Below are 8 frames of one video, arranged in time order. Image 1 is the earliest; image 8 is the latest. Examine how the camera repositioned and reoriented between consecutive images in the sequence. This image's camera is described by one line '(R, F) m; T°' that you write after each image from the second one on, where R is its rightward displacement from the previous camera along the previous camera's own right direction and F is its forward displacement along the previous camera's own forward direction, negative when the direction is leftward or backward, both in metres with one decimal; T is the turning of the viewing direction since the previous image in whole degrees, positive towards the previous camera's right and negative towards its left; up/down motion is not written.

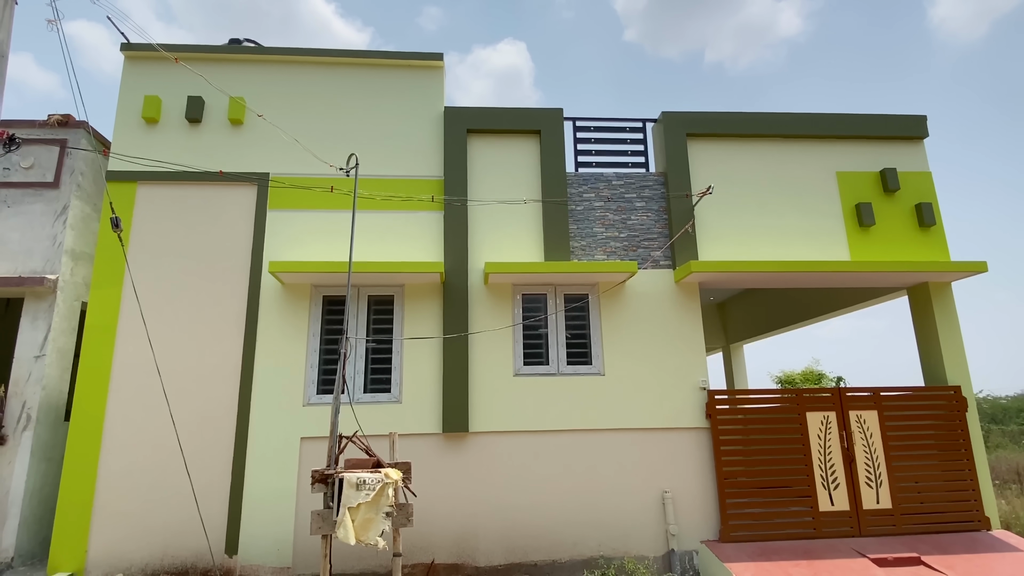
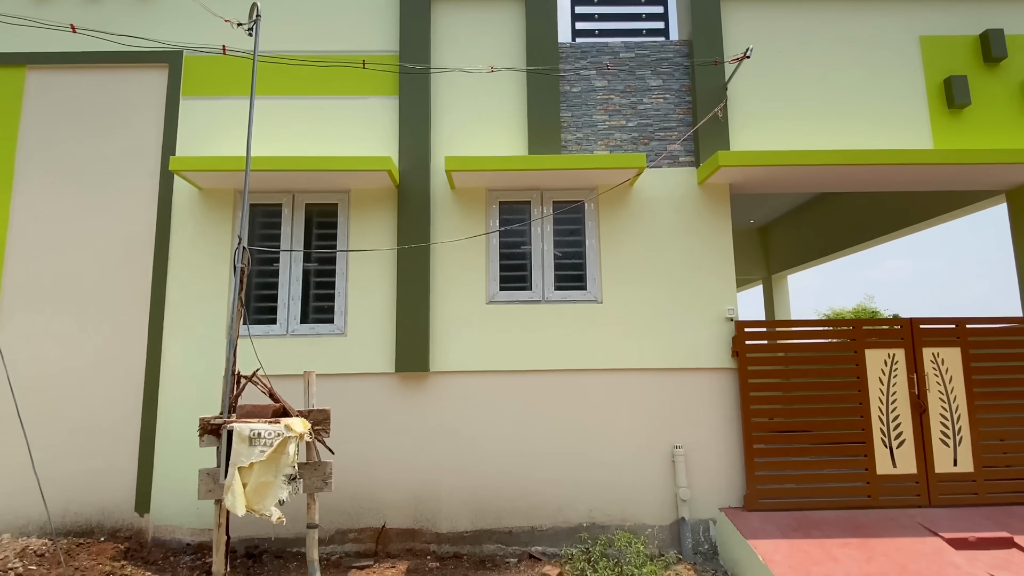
(+0.8, +1.8) m; -4°
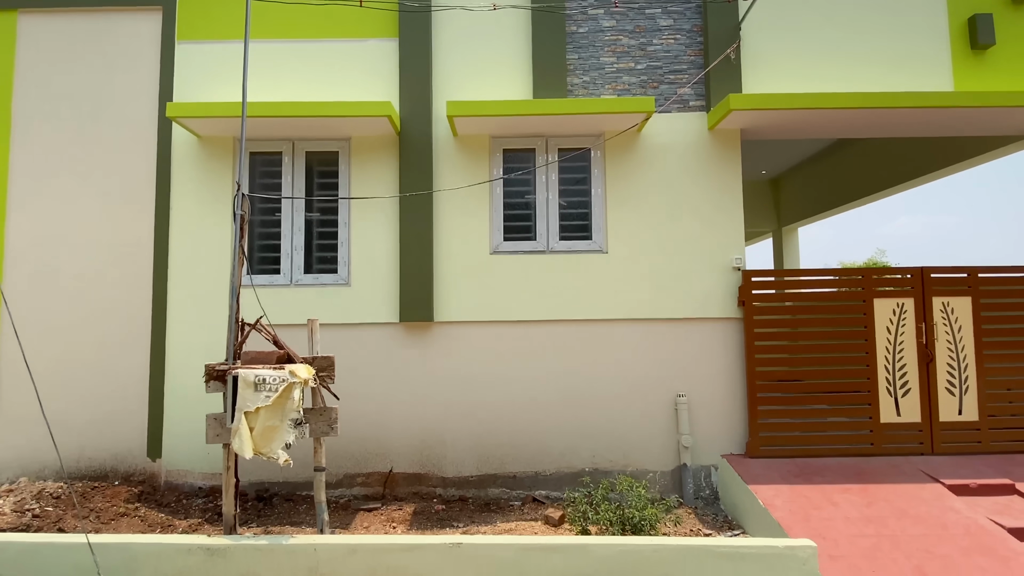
(0.0, +0.1) m; -1°
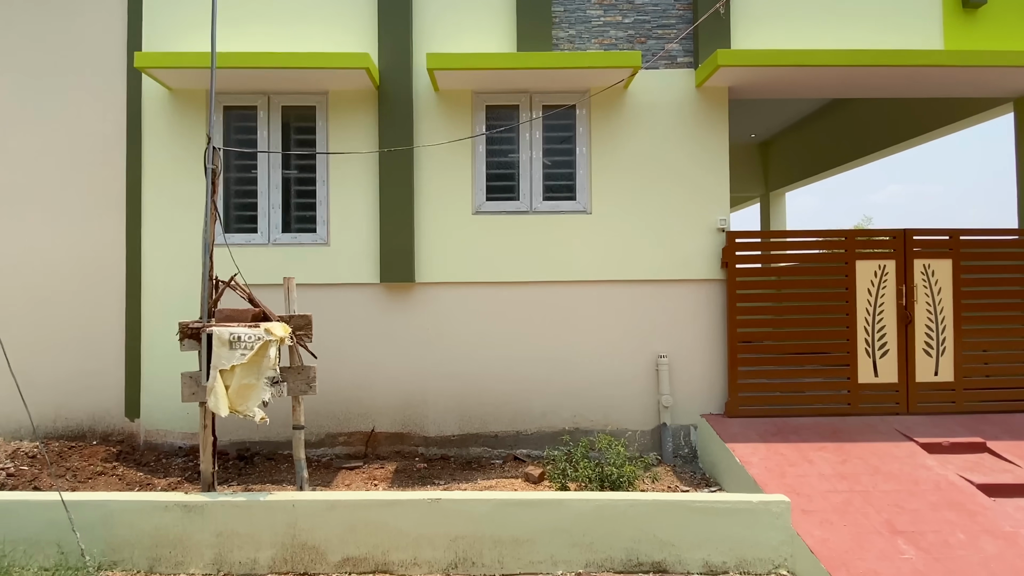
(+0.1, +0.1) m; +1°
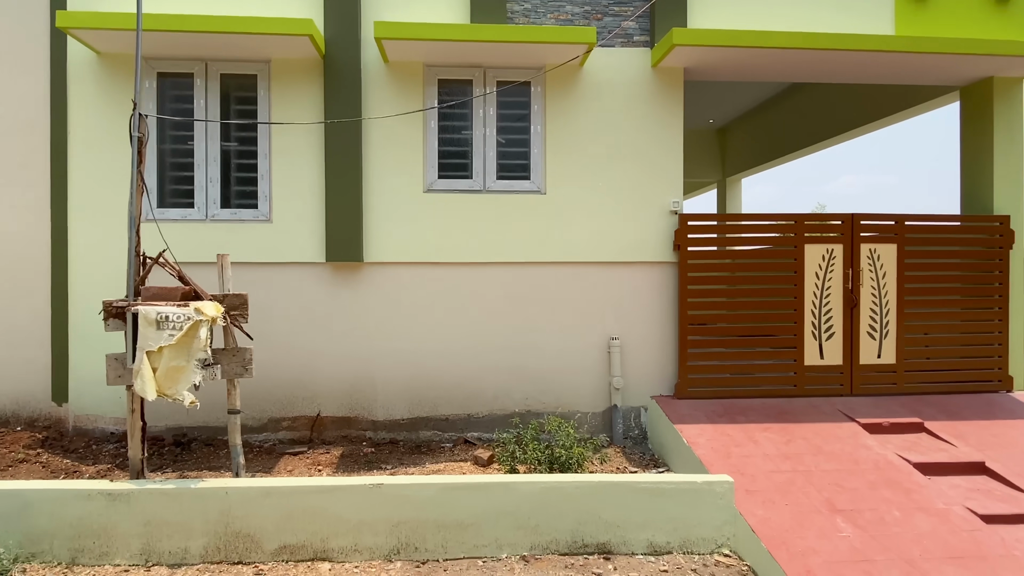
(+0.2, +0.1) m; +3°
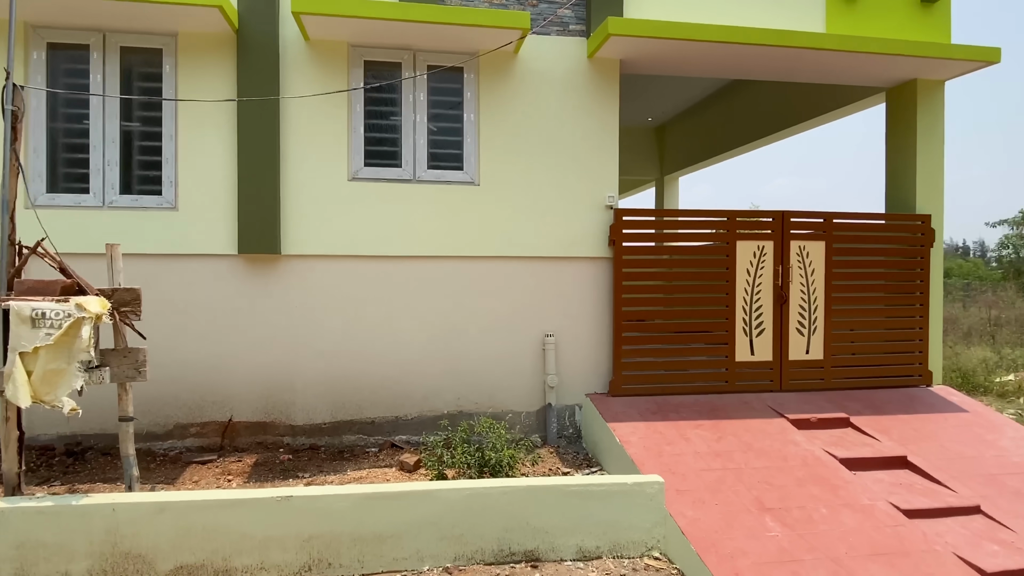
(+0.2, +0.2) m; +5°
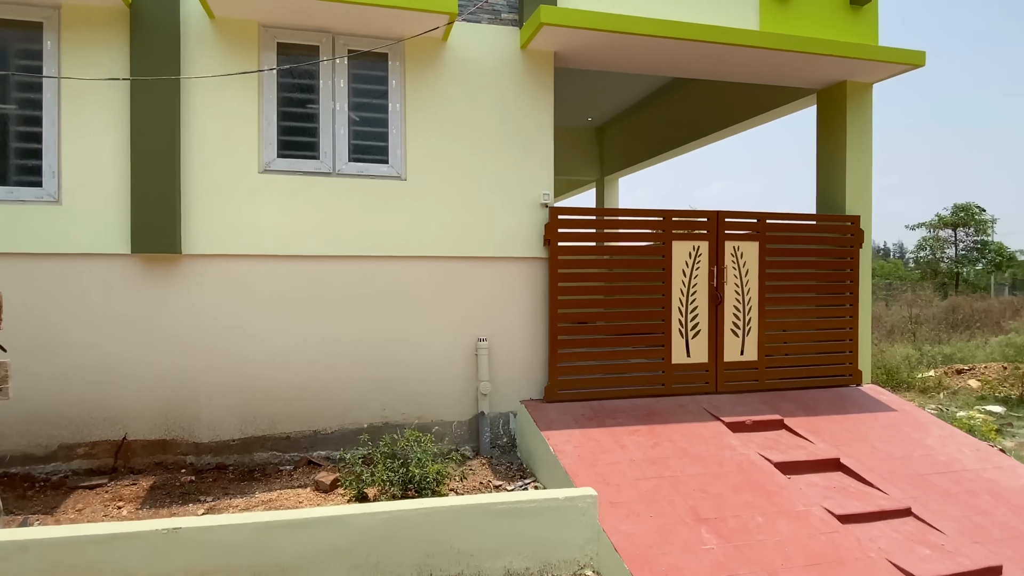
(+0.2, +0.3) m; +5°
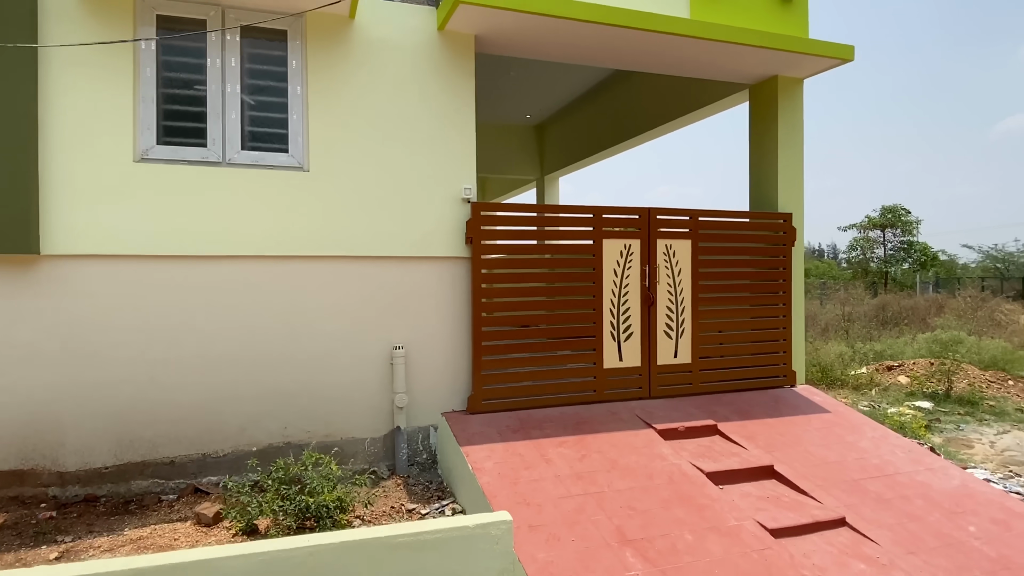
(+0.3, +0.4) m; +5°
